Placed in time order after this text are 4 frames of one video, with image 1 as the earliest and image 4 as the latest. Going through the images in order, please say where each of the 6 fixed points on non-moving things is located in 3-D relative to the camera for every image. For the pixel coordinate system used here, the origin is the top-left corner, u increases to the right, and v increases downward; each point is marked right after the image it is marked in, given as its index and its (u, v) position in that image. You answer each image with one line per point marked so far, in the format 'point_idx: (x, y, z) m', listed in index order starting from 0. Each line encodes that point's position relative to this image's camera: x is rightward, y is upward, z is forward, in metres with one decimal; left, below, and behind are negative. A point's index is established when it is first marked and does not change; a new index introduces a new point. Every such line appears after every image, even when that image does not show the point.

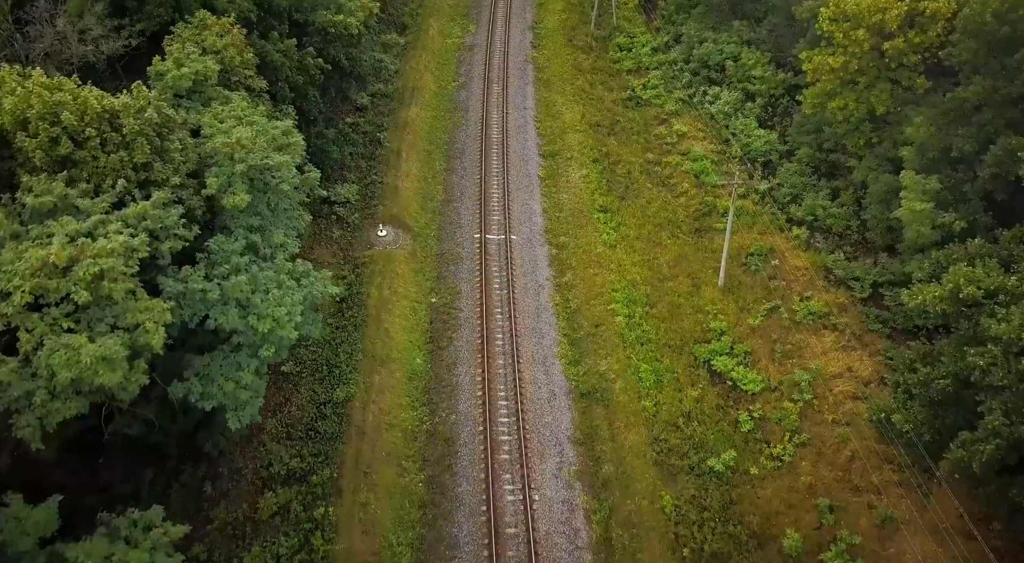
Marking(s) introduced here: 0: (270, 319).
0: (-6.1, -1.1, +19.7) m
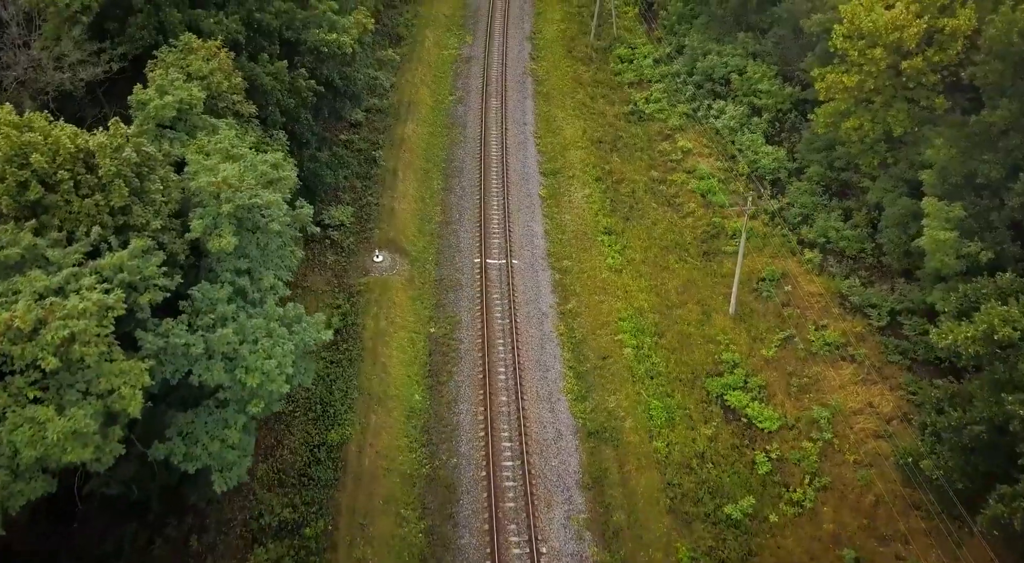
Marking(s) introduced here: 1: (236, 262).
0: (-5.9, -2.3, +18.3) m
1: (-6.9, +0.4, +19.7) m
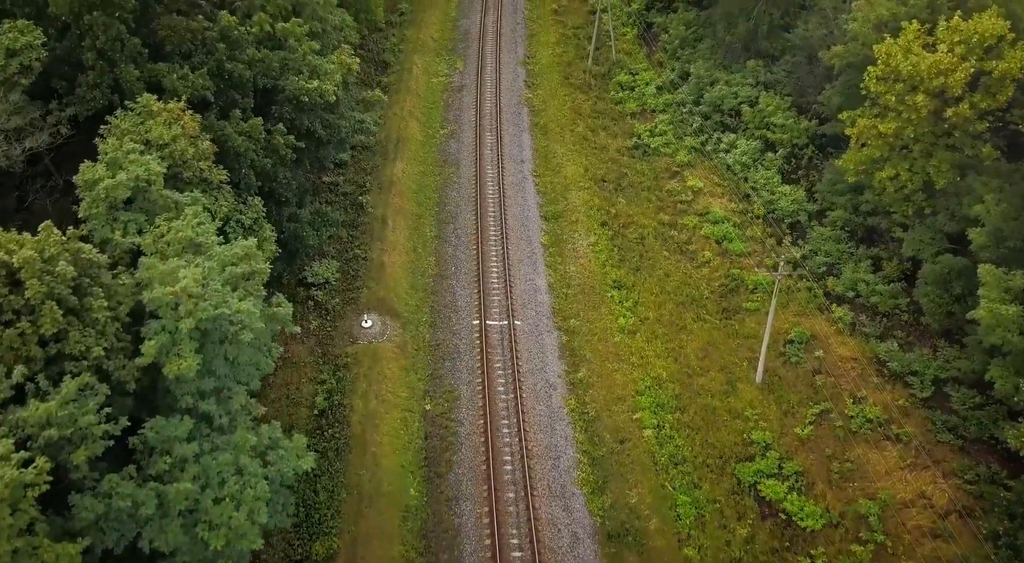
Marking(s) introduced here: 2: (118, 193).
0: (-5.5, -4.8, +15.3) m
1: (-6.6, -2.1, +16.6) m
2: (-9.5, +2.1, +19.0) m
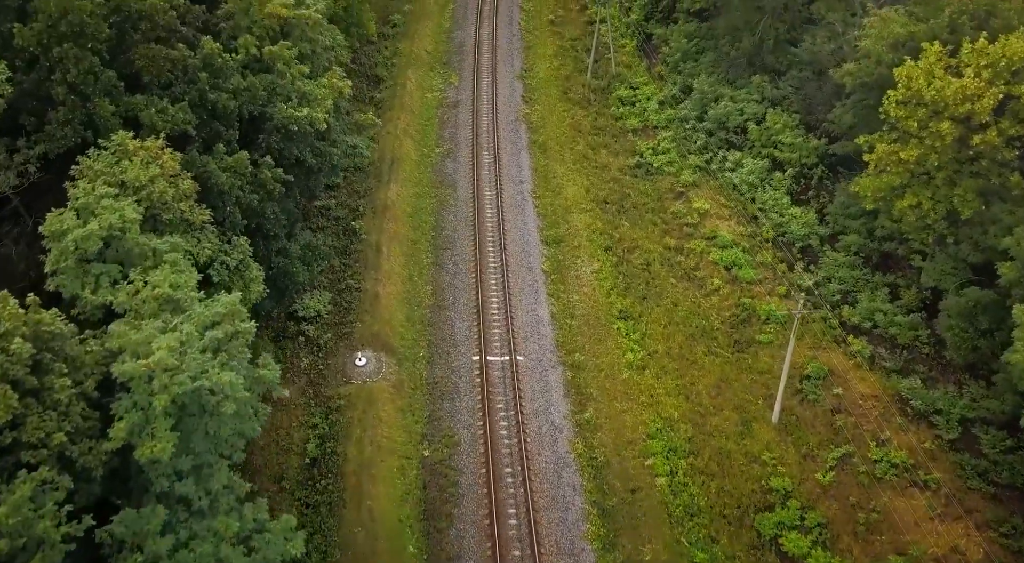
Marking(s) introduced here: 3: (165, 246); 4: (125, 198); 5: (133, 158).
0: (-5.3, -6.0, +13.7) m
1: (-6.4, -3.4, +15.0) m
2: (-9.4, +0.8, +17.4) m
3: (-8.4, +0.9, +19.1) m
4: (-9.4, +2.1, +19.0) m
5: (-9.6, +3.2, +19.9) m
